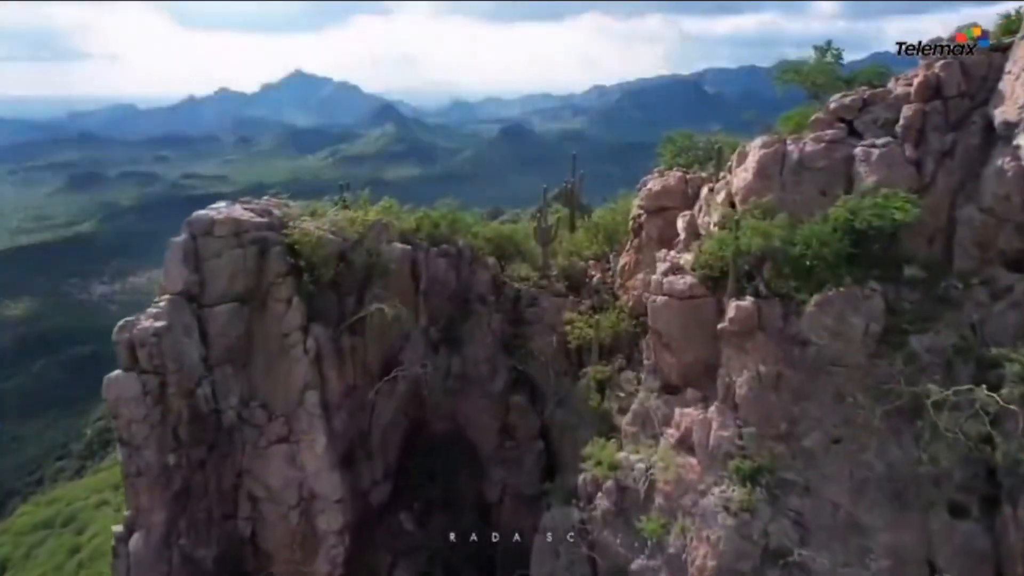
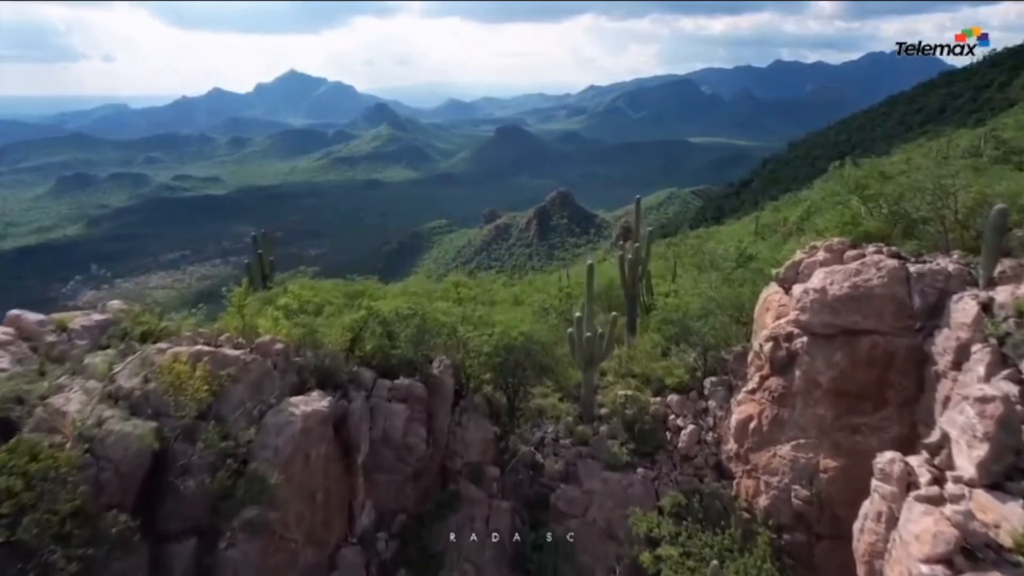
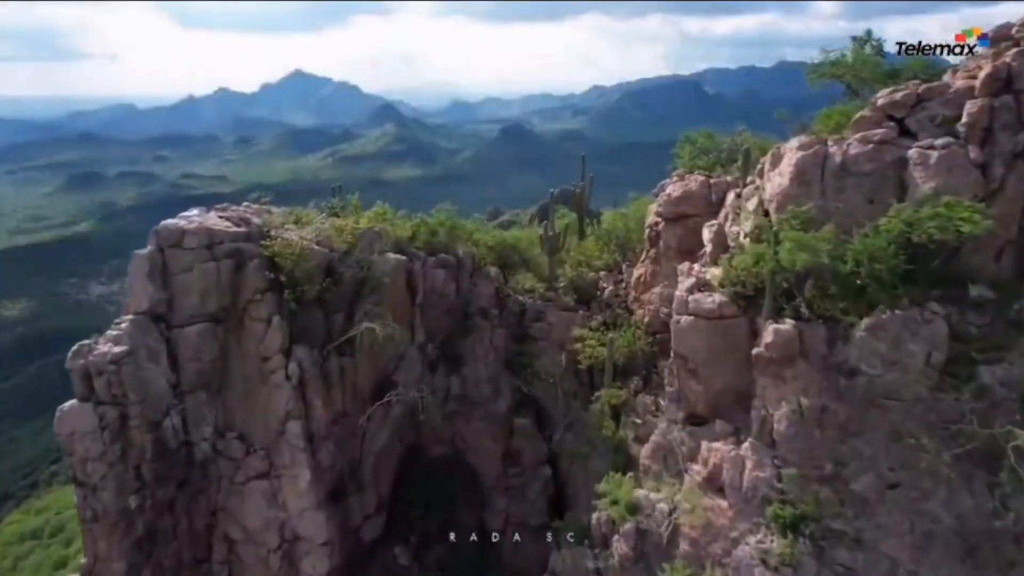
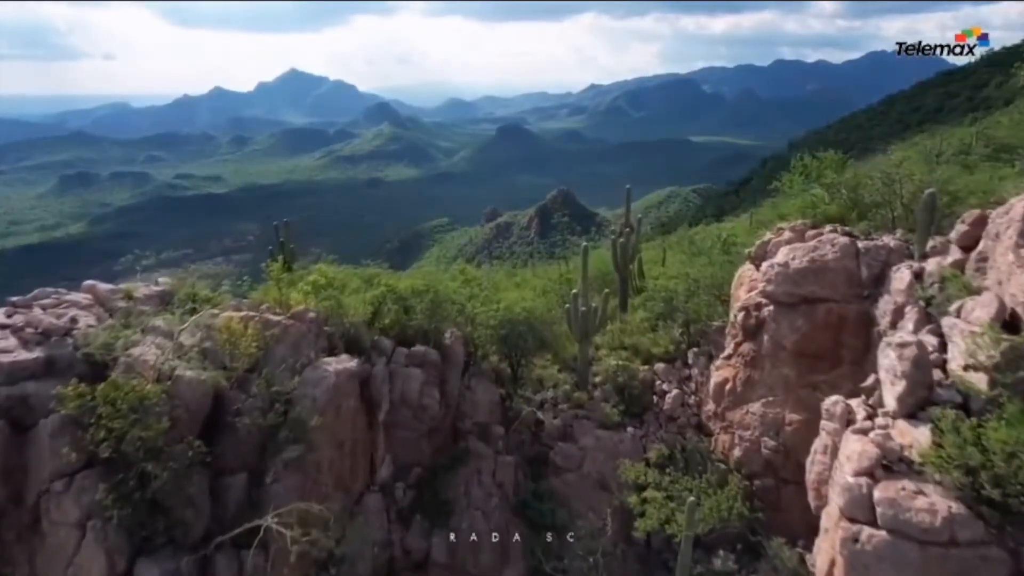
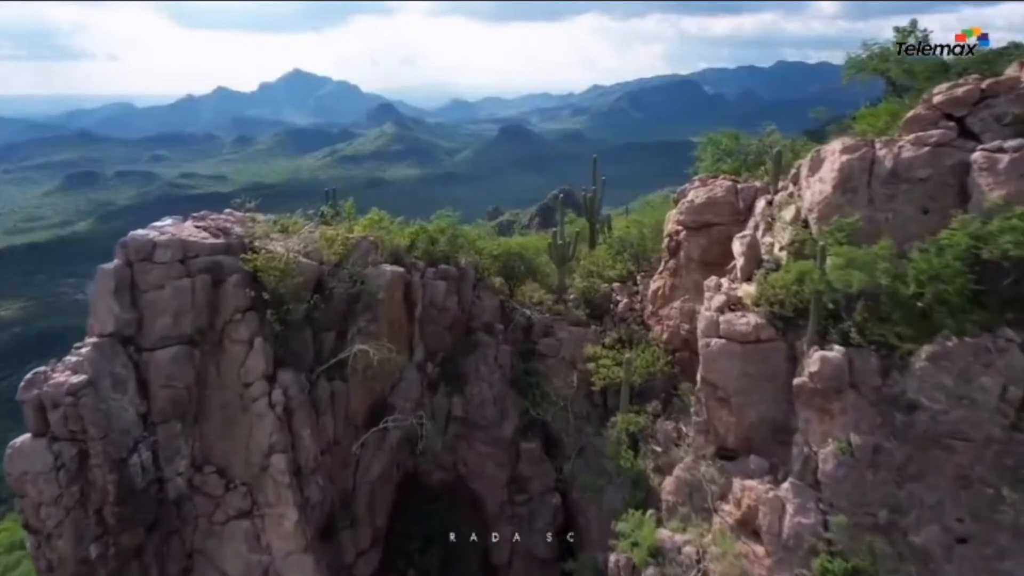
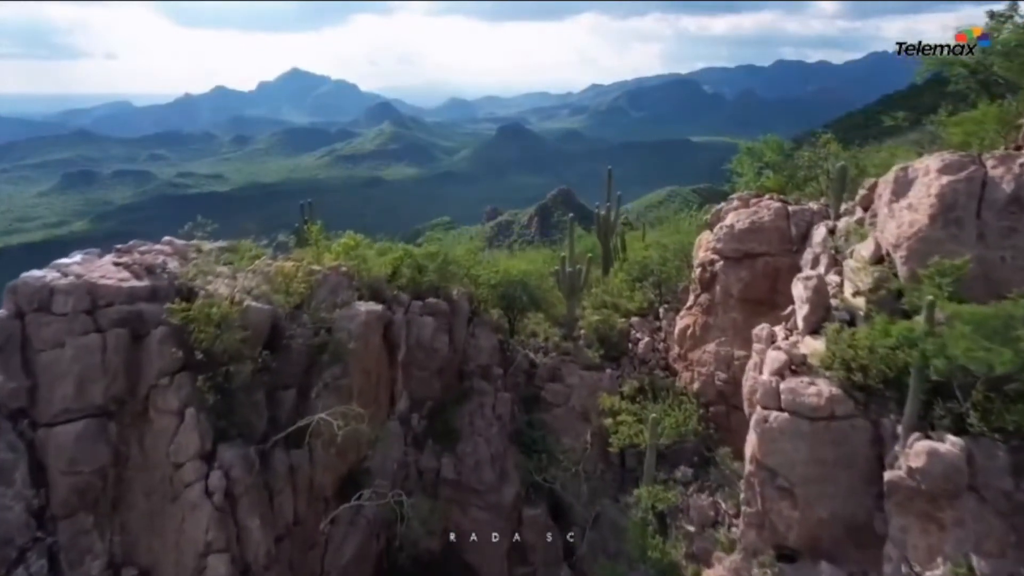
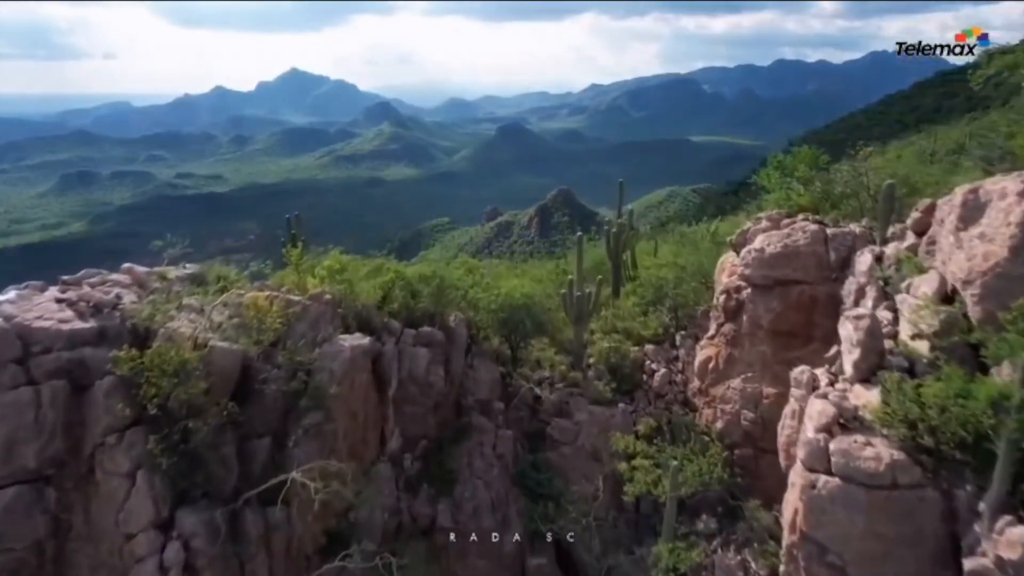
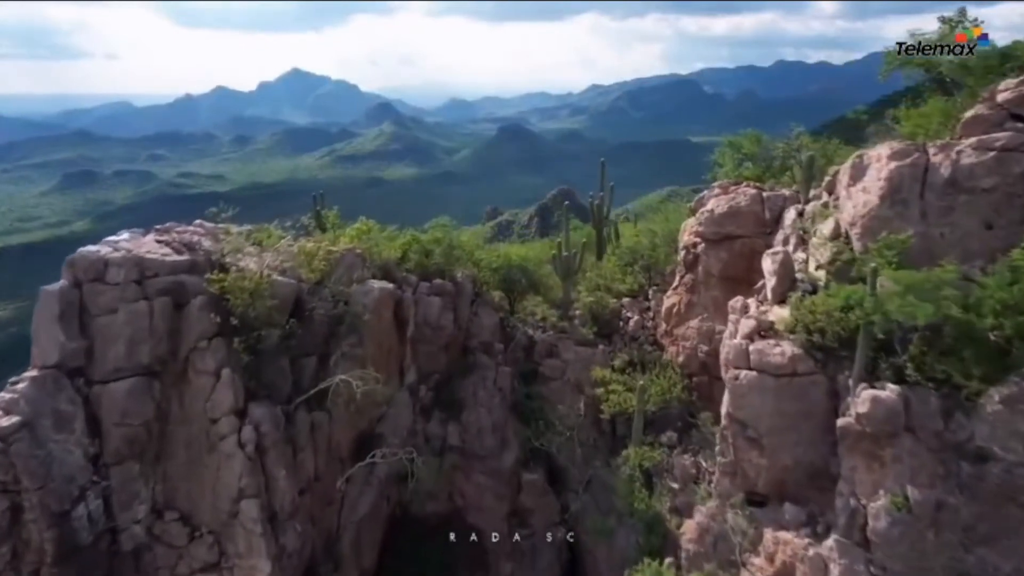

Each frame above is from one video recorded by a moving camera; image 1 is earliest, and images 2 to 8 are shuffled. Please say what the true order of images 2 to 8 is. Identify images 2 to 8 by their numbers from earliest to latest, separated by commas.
3, 5, 8, 6, 7, 4, 2
